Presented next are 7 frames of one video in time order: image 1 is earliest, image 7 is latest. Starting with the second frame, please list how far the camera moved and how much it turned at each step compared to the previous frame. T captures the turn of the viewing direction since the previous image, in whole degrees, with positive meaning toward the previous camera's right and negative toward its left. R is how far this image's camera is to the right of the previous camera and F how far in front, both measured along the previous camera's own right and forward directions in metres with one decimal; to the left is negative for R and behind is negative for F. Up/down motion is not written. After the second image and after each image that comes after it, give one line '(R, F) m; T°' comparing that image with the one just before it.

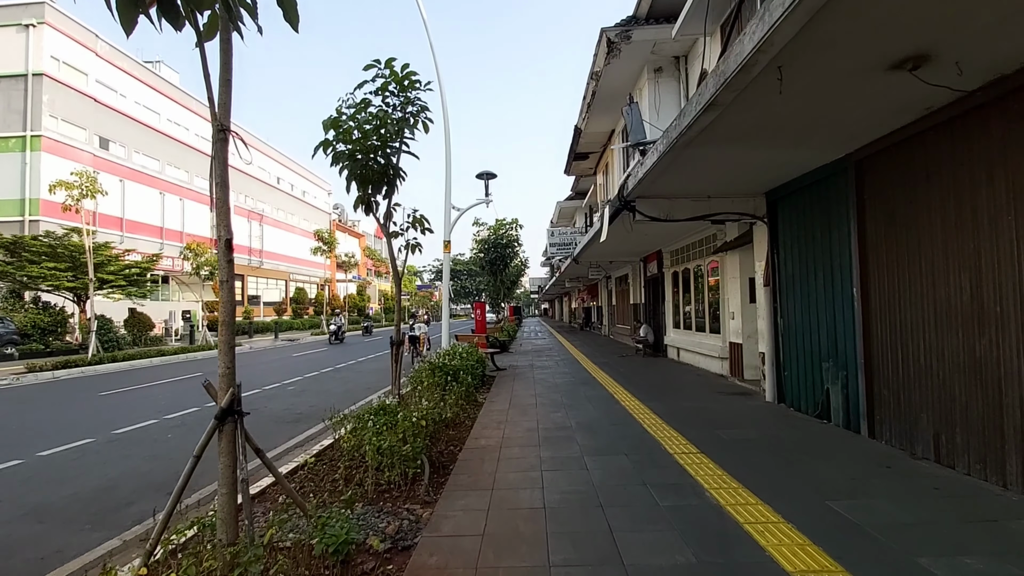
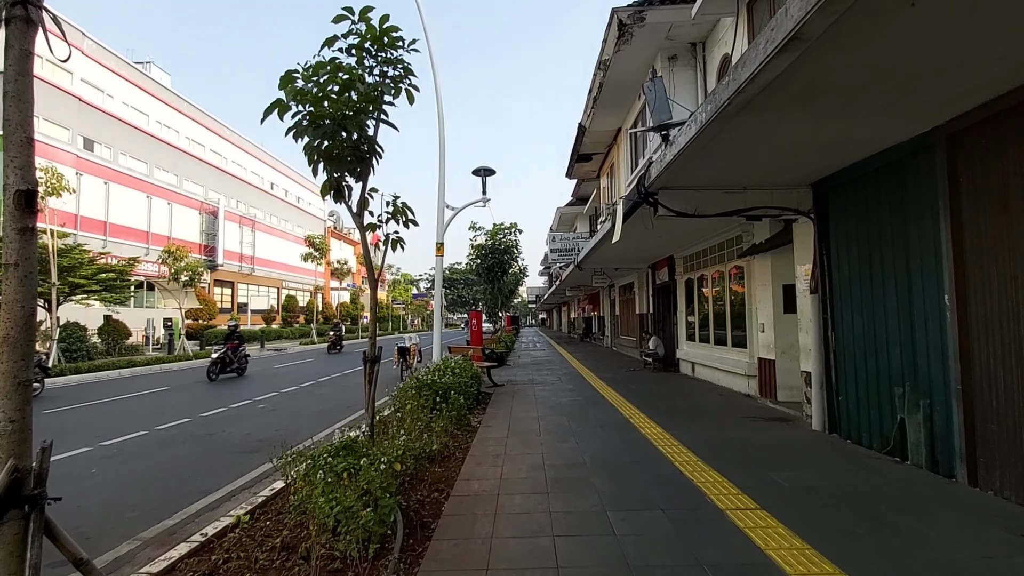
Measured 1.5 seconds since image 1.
(0.0, +1.2) m; 0°
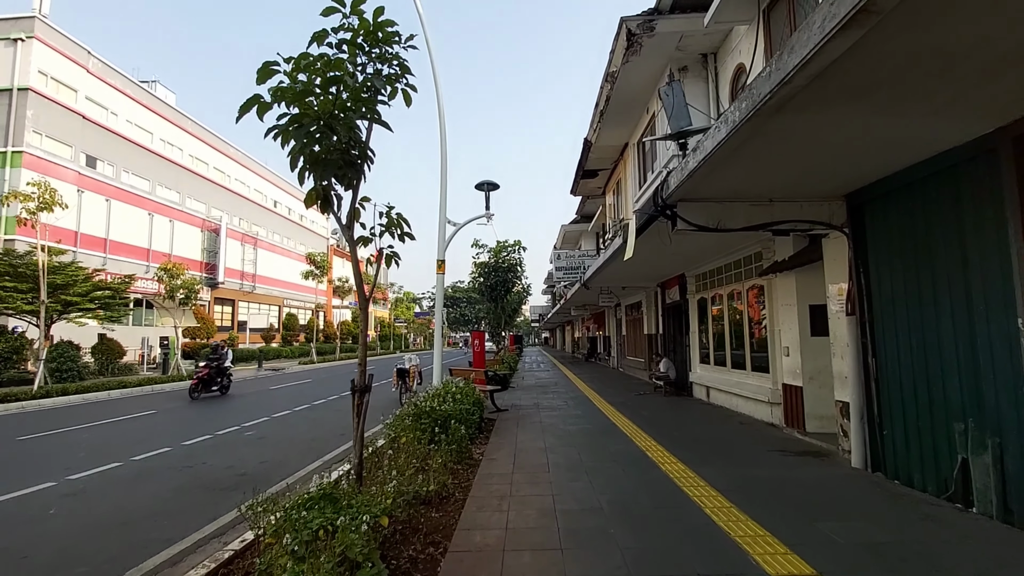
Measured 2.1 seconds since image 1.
(0.0, +0.6) m; 0°
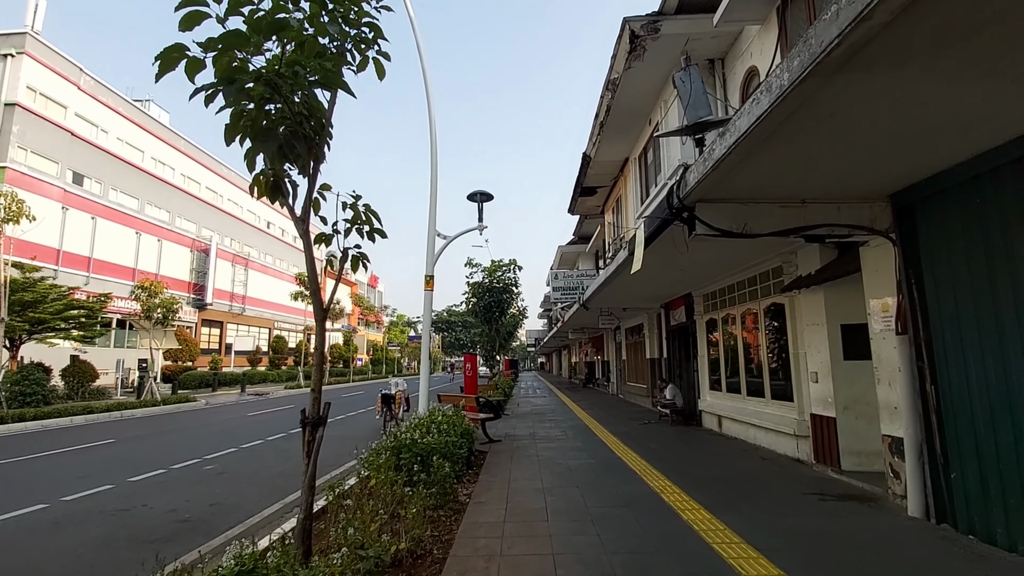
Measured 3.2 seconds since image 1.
(0.0, +0.9) m; 0°
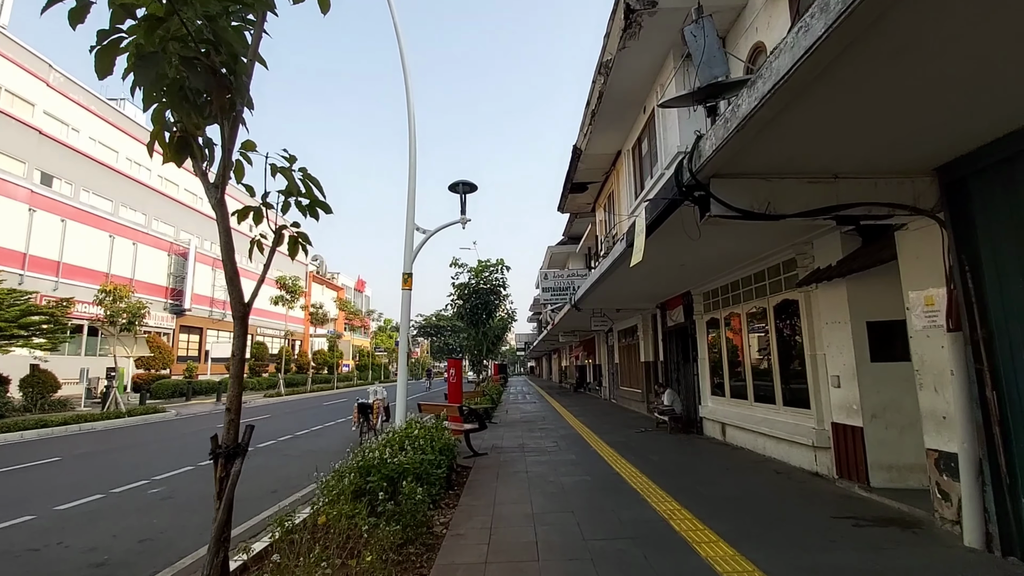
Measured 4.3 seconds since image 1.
(+0.1, +0.8) m; +1°
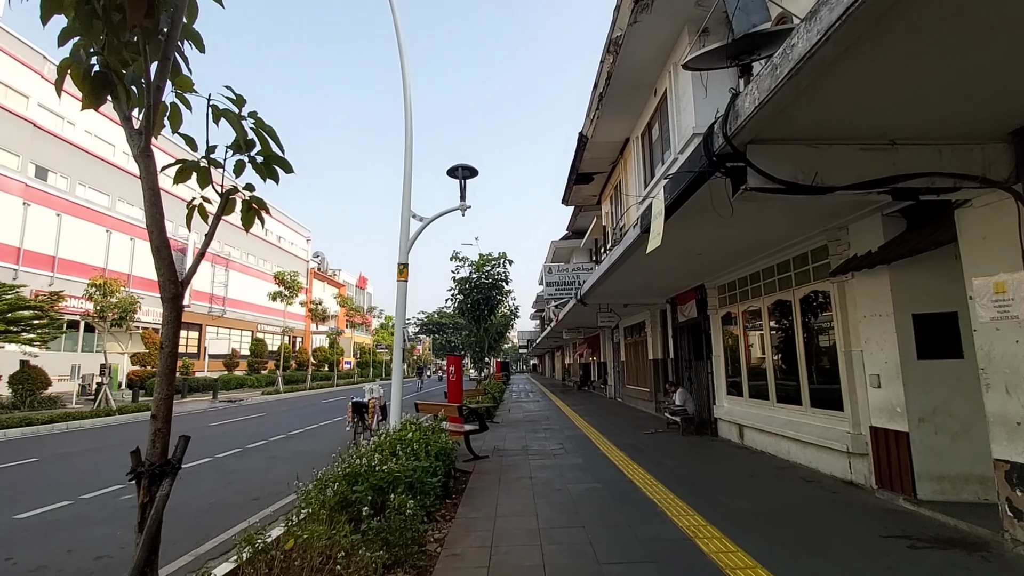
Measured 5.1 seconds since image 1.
(0.0, +0.6) m; 0°
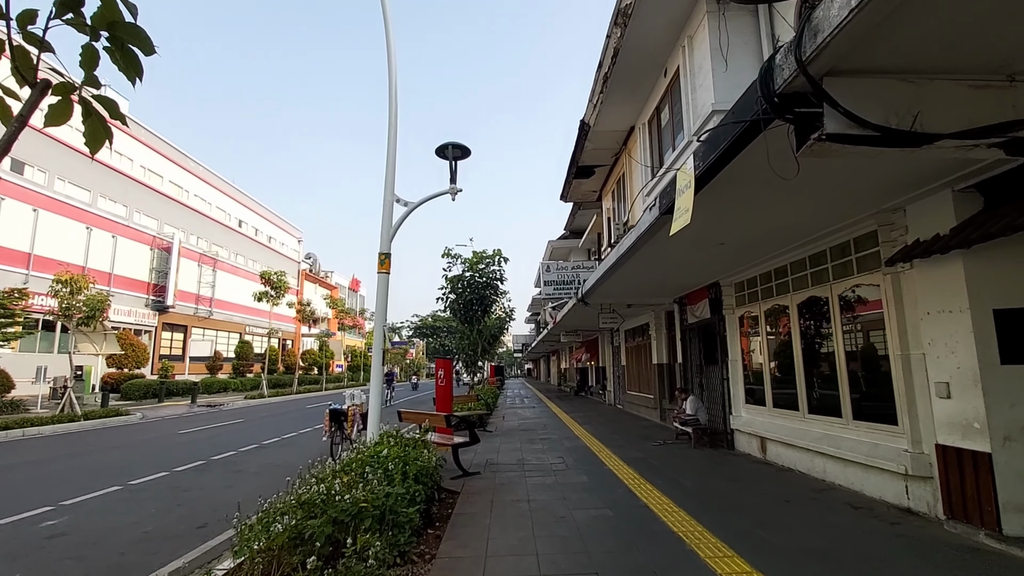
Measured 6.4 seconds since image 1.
(0.0, +1.0) m; +1°
